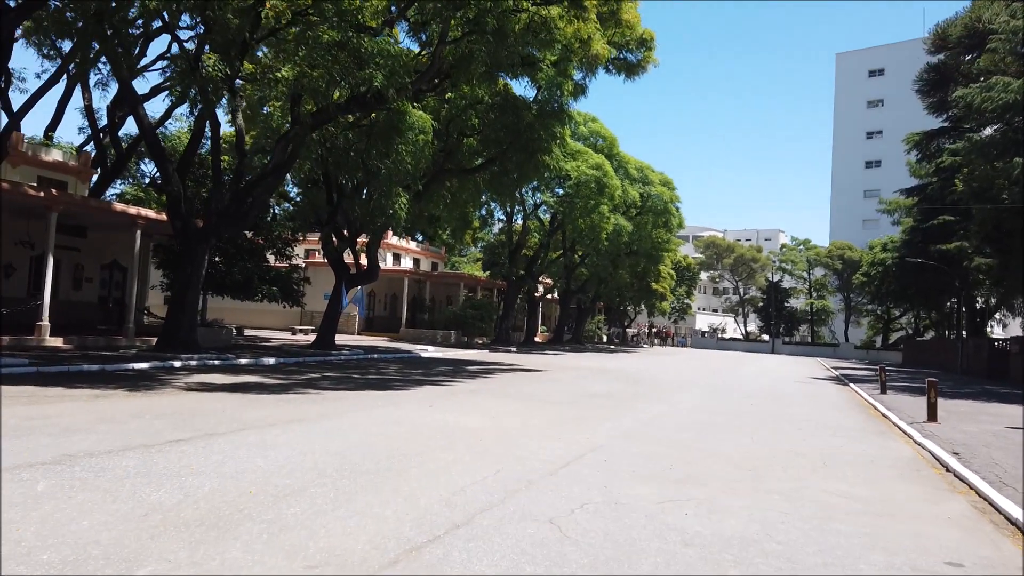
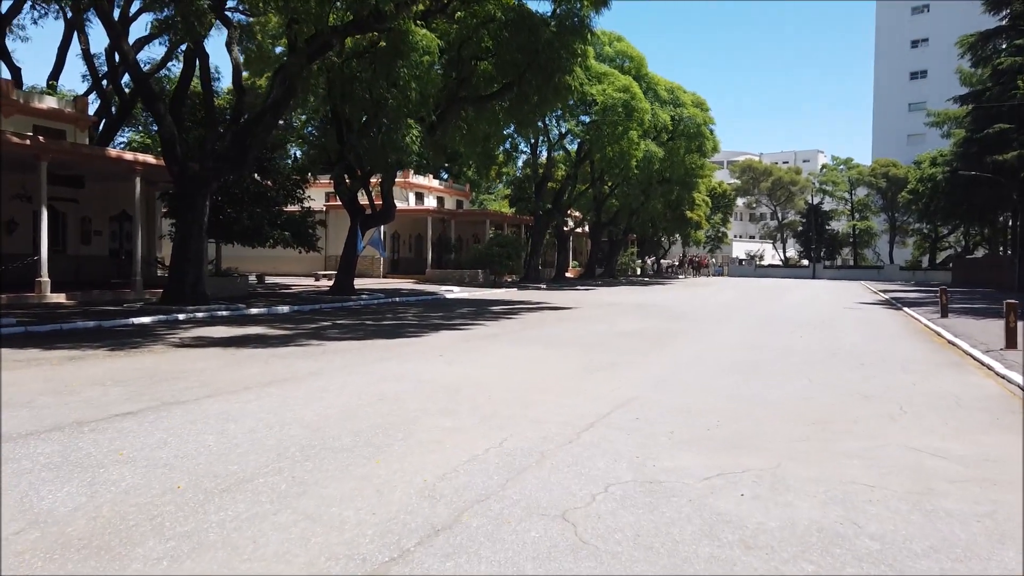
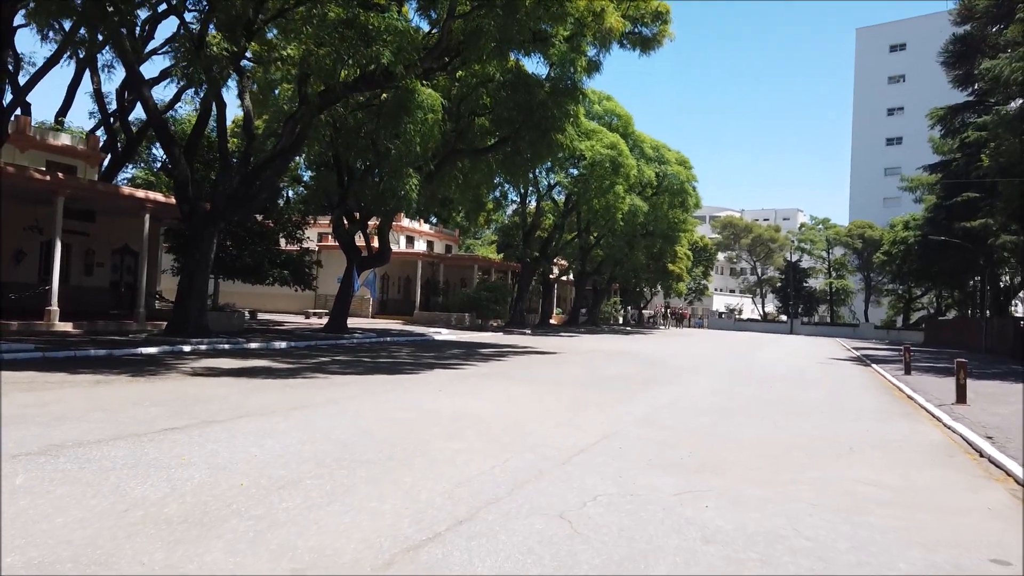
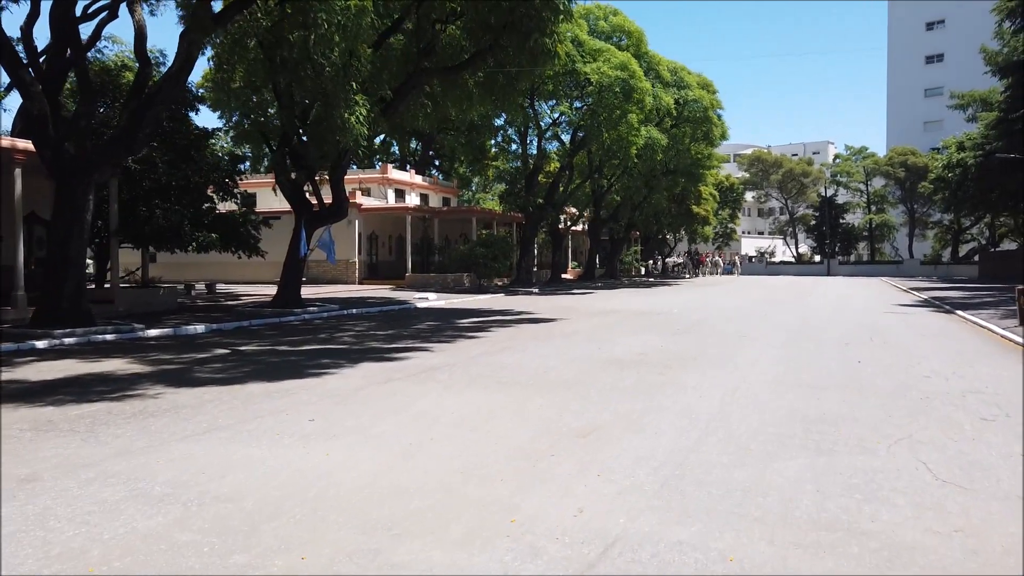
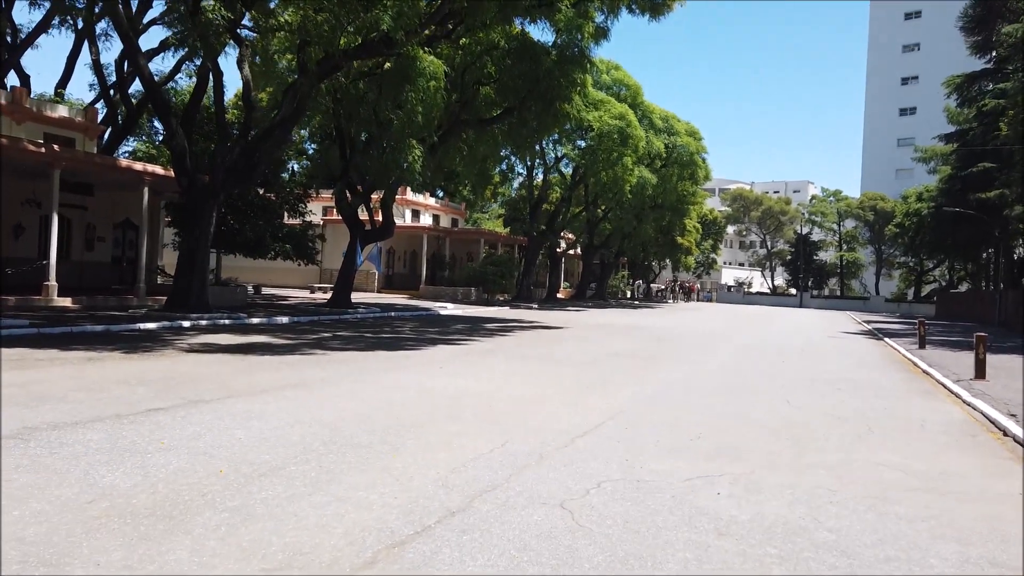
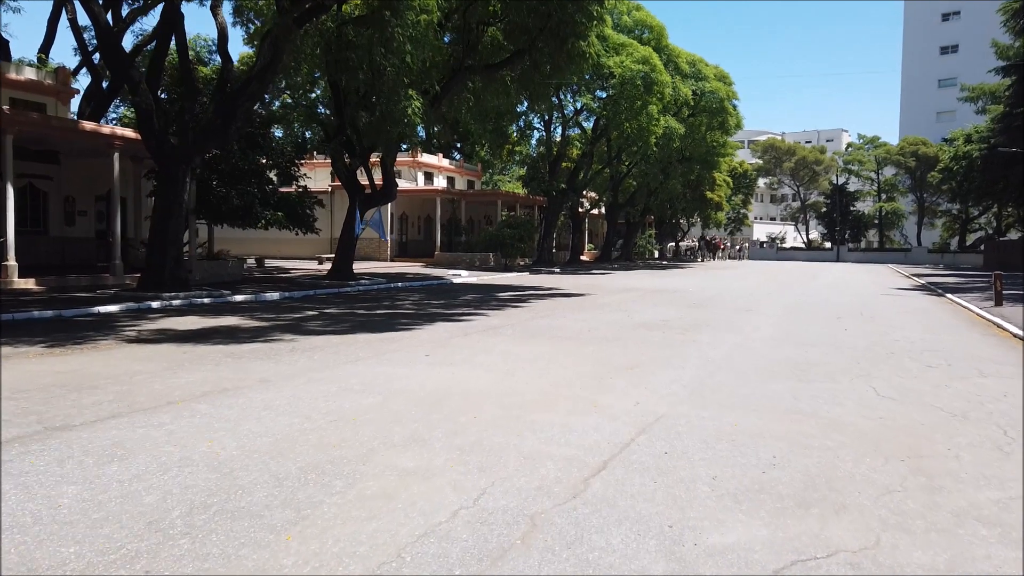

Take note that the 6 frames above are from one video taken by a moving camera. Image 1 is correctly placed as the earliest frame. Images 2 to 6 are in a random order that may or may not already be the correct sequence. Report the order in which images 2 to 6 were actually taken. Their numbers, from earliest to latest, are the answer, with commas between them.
3, 5, 2, 6, 4
